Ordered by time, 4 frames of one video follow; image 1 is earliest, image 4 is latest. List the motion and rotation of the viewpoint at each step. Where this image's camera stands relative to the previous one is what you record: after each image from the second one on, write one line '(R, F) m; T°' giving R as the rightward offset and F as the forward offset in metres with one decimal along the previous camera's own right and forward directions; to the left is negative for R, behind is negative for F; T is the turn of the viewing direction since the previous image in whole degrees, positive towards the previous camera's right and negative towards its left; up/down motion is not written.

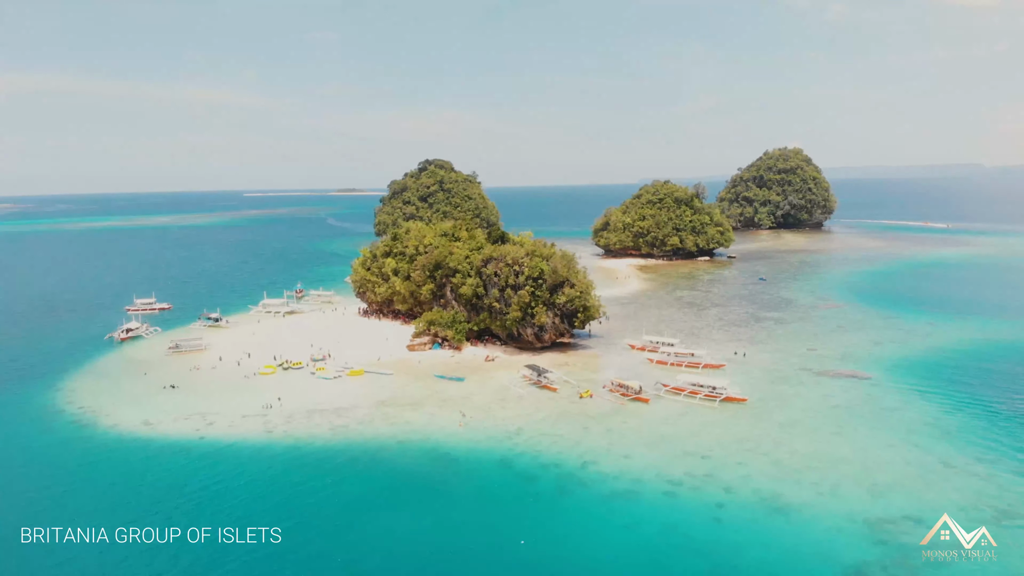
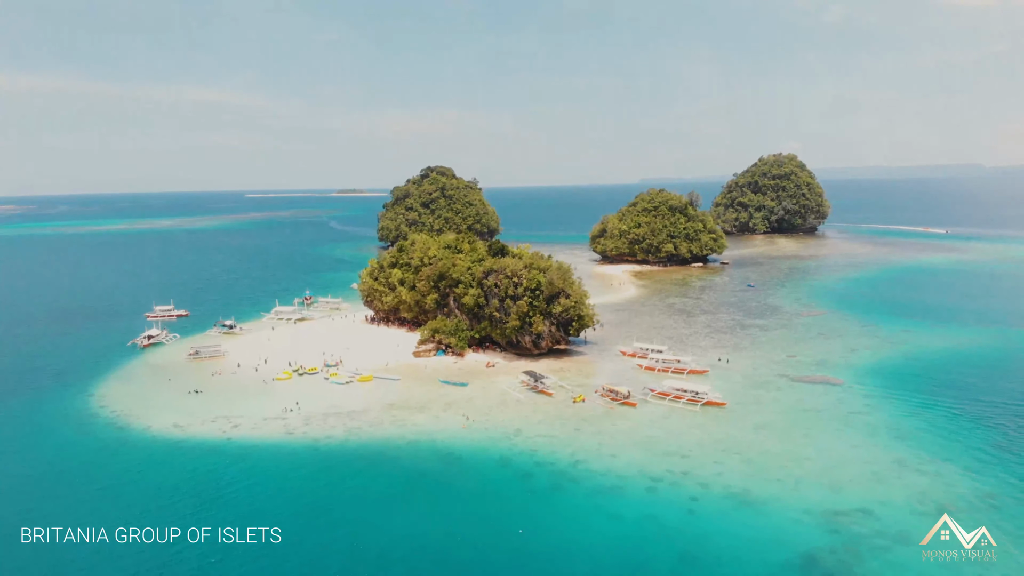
(0.0, -1.9) m; 0°
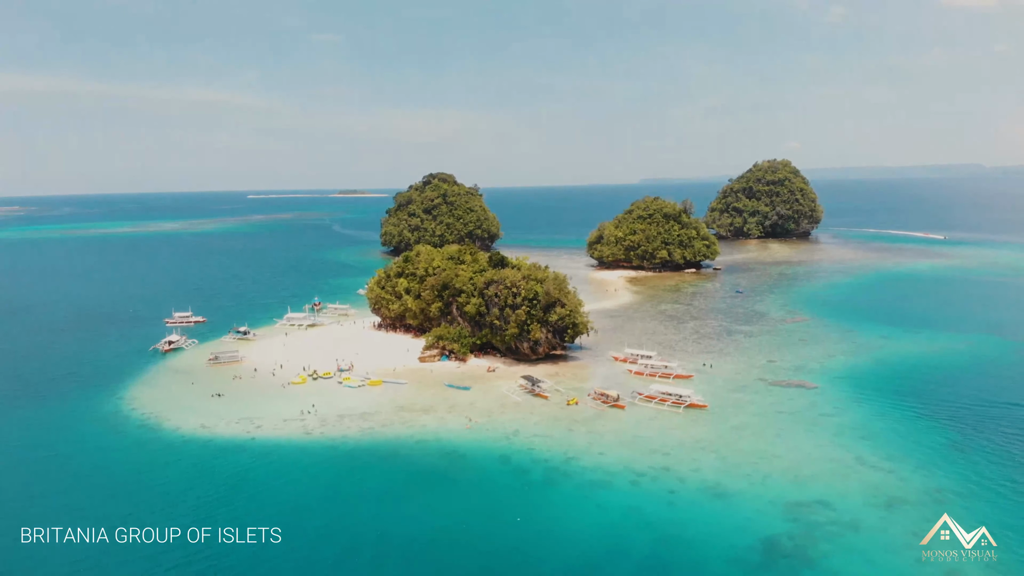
(+0.1, -2.0) m; 0°
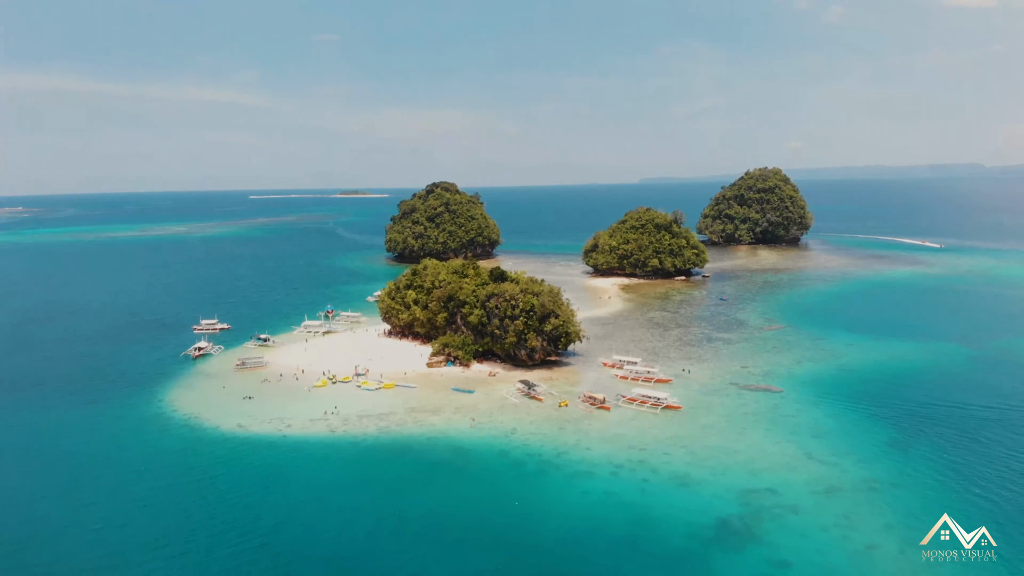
(+0.1, -3.3) m; 0°
